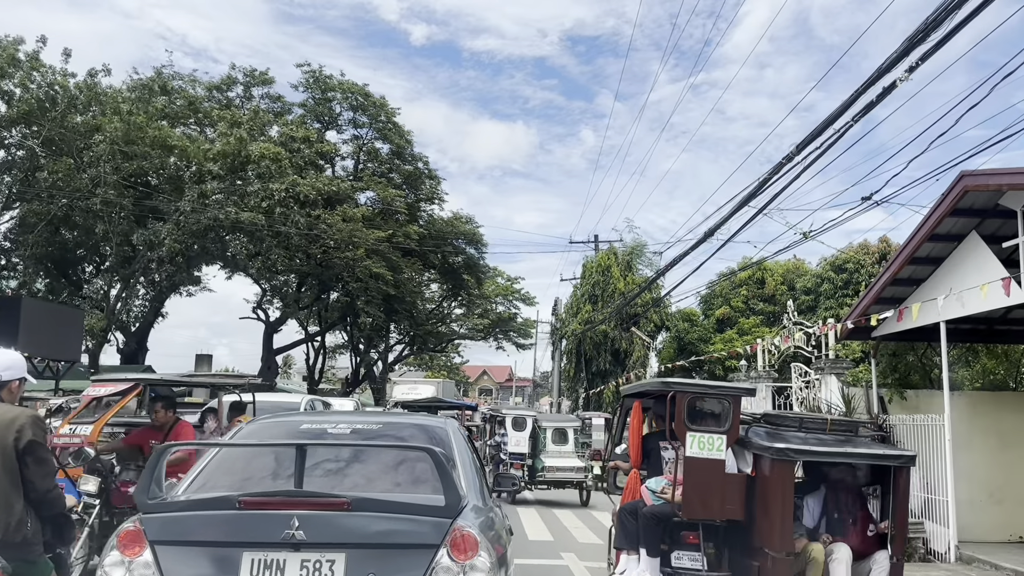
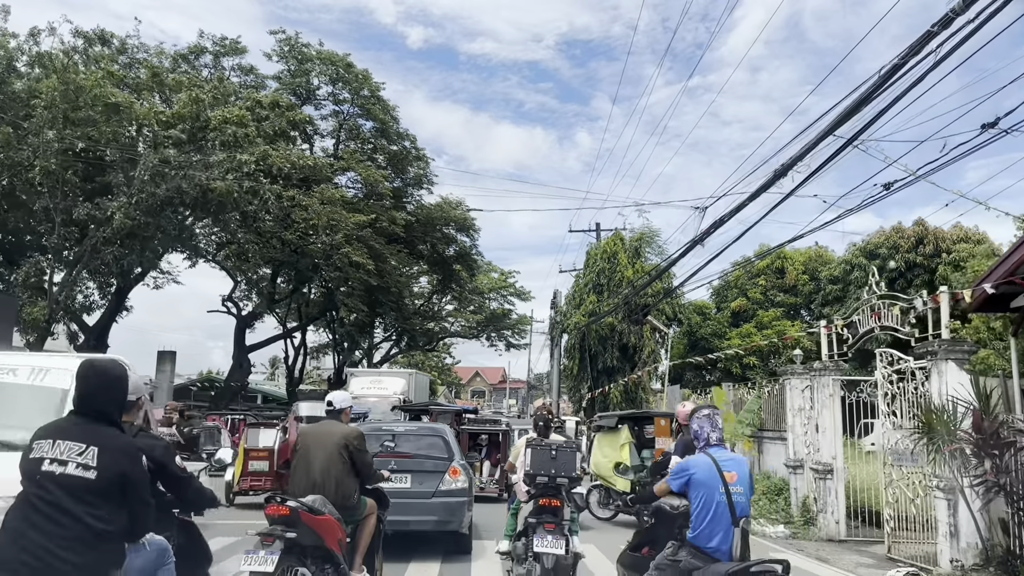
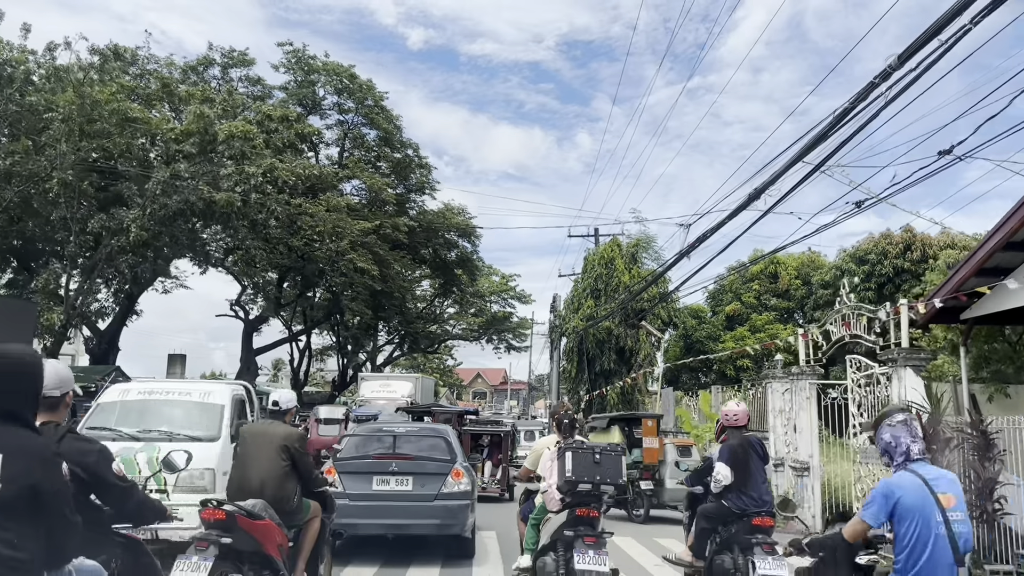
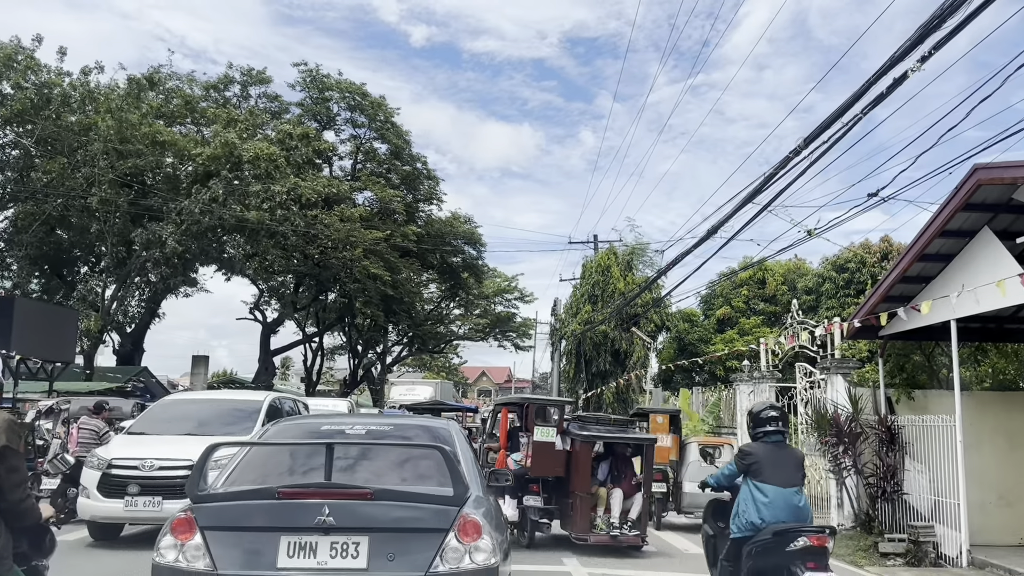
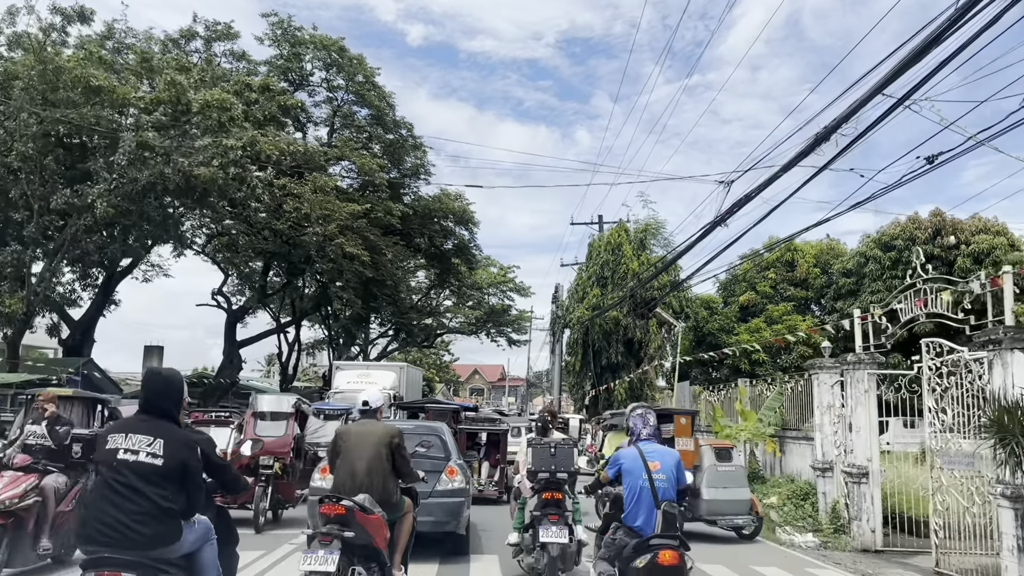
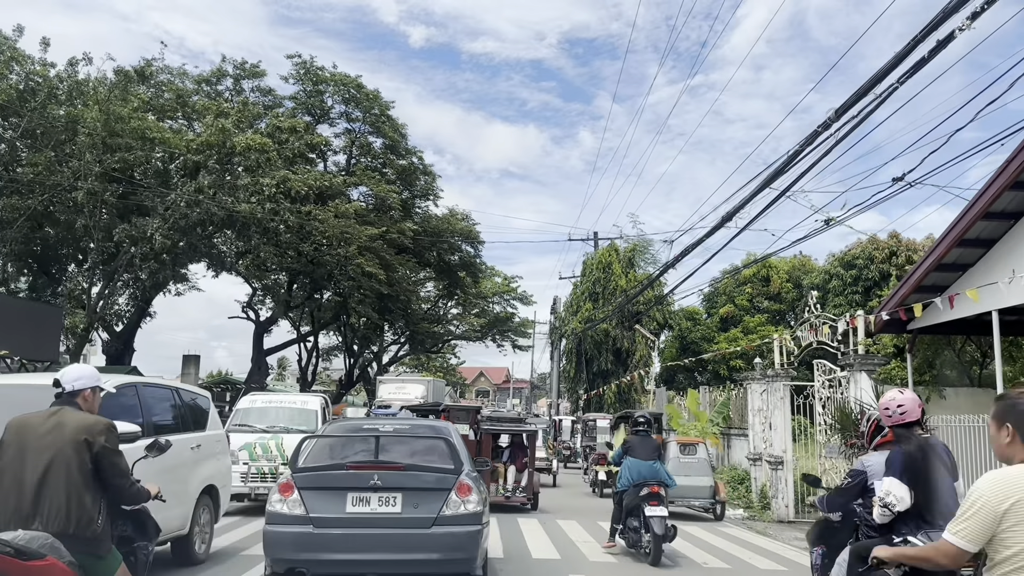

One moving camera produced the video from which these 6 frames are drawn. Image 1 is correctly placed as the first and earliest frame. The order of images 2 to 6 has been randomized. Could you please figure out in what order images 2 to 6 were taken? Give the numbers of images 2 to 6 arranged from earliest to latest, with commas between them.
4, 6, 3, 2, 5
